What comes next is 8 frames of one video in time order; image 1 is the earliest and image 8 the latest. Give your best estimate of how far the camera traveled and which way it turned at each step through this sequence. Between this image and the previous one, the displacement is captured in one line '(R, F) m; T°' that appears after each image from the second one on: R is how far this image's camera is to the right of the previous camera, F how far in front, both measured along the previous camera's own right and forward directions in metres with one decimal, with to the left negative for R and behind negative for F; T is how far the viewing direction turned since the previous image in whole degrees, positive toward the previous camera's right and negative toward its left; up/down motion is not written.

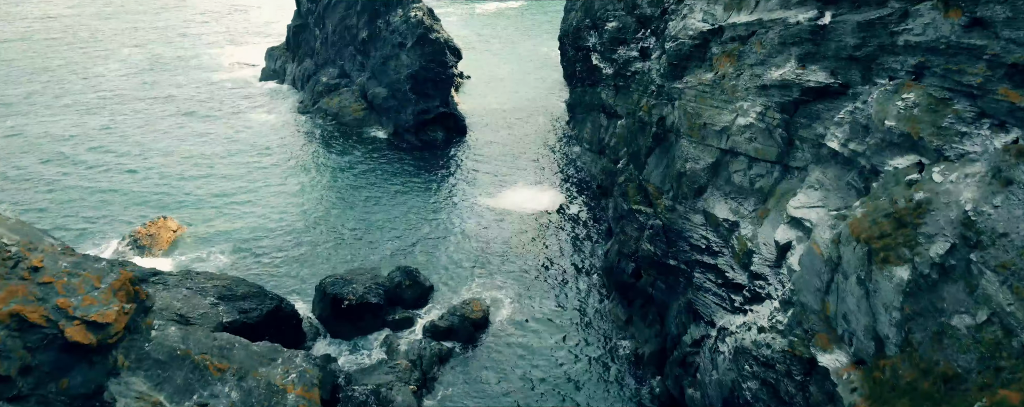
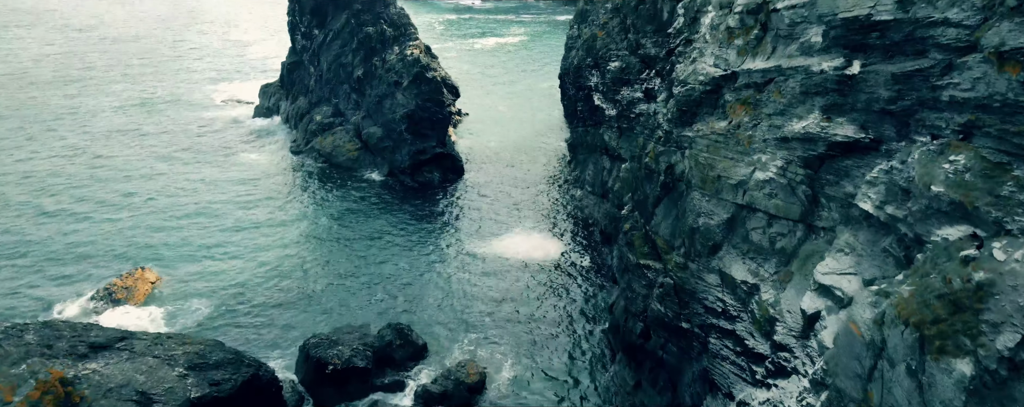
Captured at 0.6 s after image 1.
(0.0, +2.2) m; 0°
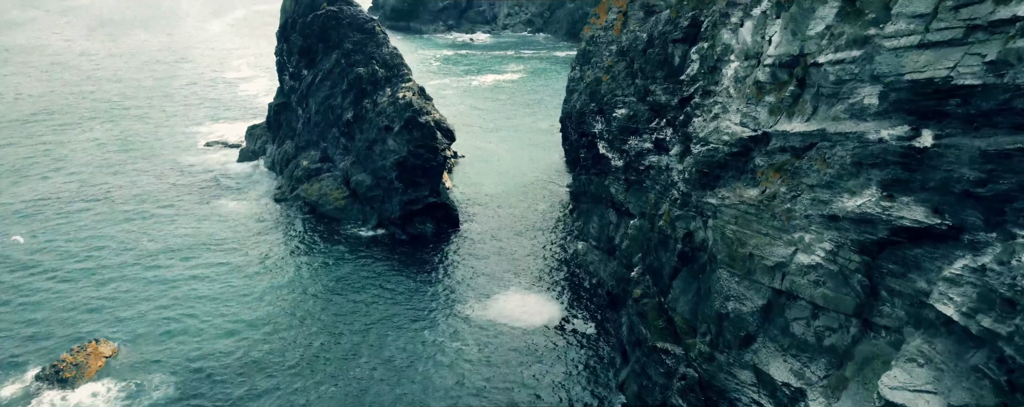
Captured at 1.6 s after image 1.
(+0.1, +3.8) m; 0°
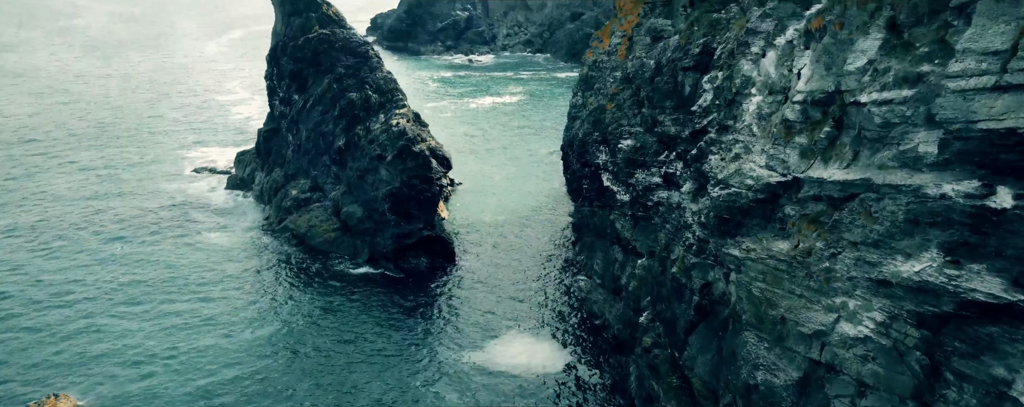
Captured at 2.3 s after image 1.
(0.0, +2.7) m; 0°
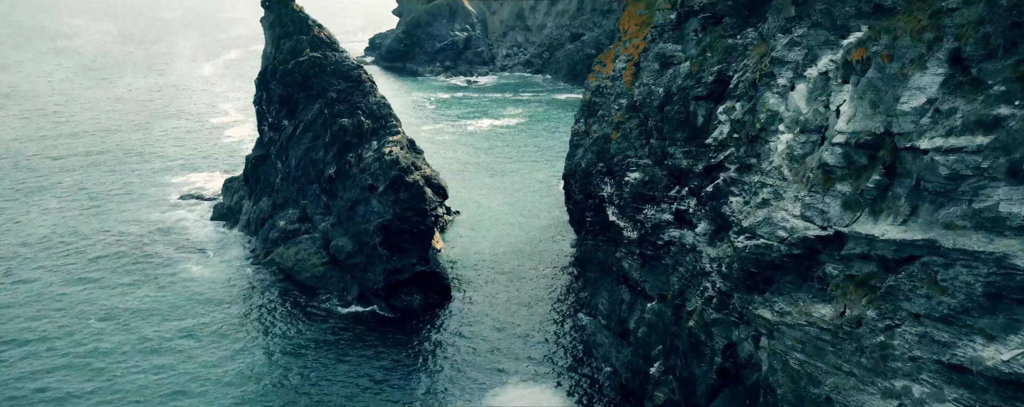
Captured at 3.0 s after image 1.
(0.0, +2.8) m; 0°
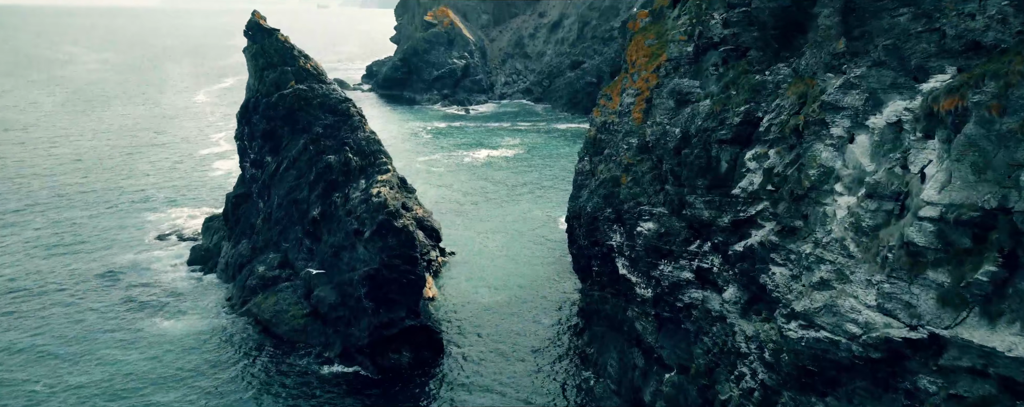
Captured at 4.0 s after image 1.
(0.0, +4.1) m; 0°
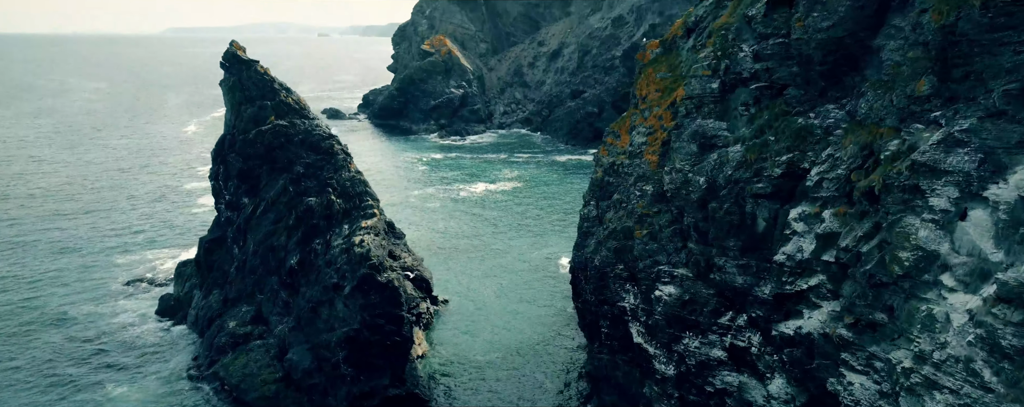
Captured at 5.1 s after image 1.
(+0.1, +4.7) m; 0°
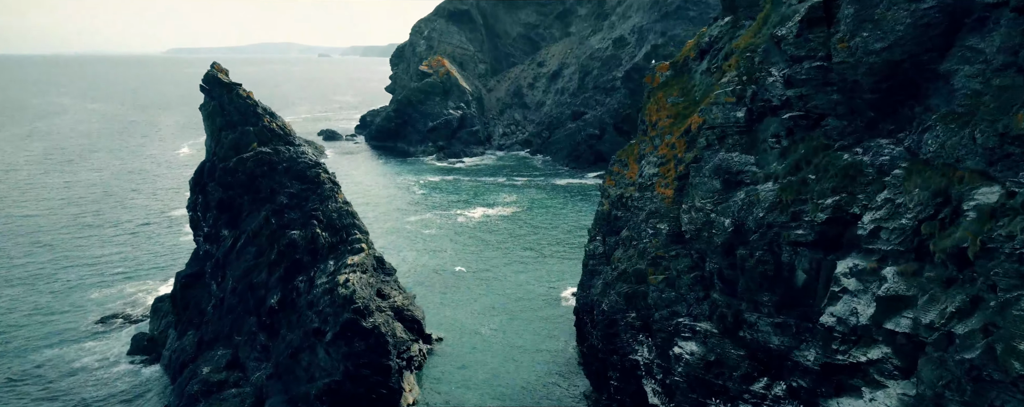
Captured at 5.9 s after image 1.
(0.0, +3.5) m; 0°
